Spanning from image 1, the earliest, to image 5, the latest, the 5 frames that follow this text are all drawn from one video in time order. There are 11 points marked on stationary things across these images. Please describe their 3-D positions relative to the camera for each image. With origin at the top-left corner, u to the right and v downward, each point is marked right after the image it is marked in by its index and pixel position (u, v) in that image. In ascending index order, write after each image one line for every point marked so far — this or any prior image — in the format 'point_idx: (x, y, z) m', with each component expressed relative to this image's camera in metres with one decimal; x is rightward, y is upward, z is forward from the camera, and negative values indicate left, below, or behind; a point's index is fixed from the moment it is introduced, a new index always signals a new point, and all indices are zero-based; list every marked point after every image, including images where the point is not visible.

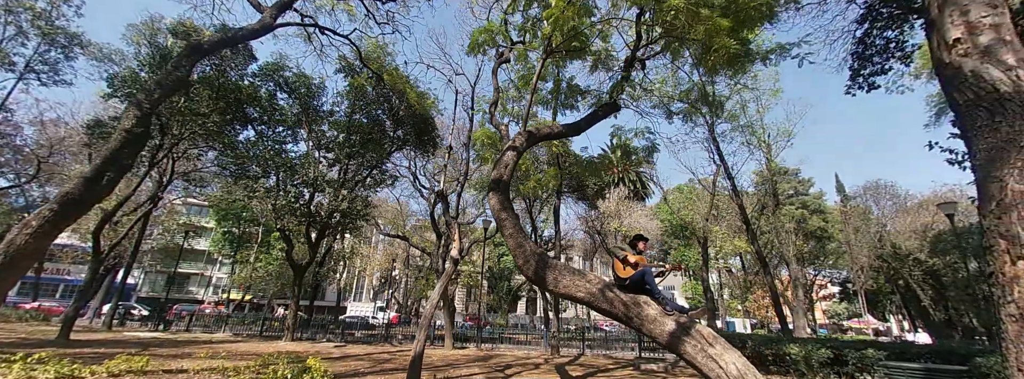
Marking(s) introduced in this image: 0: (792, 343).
0: (+6.8, -3.7, +9.5) m
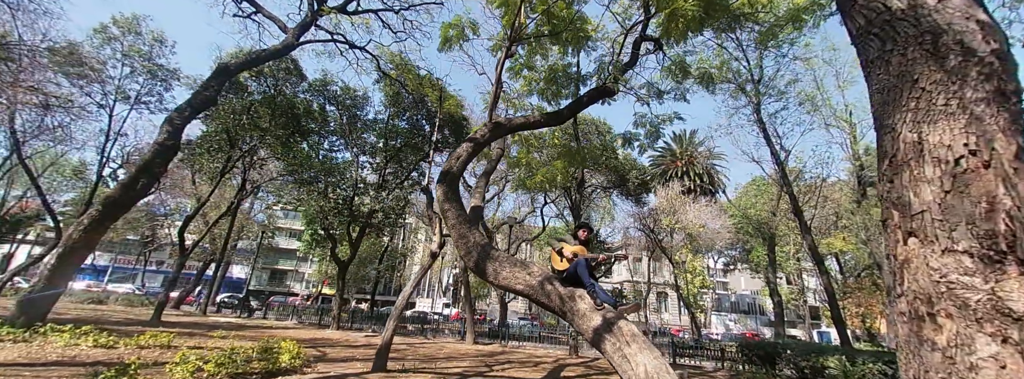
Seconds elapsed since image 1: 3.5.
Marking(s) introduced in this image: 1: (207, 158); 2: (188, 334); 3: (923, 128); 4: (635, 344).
0: (+6.6, -3.4, +7.9) m
1: (-12.9, +1.3, +16.4) m
2: (-7.8, -3.5, +9.4) m
3: (+2.1, +0.3, +2.0) m
4: (+1.3, -1.6, +4.0) m
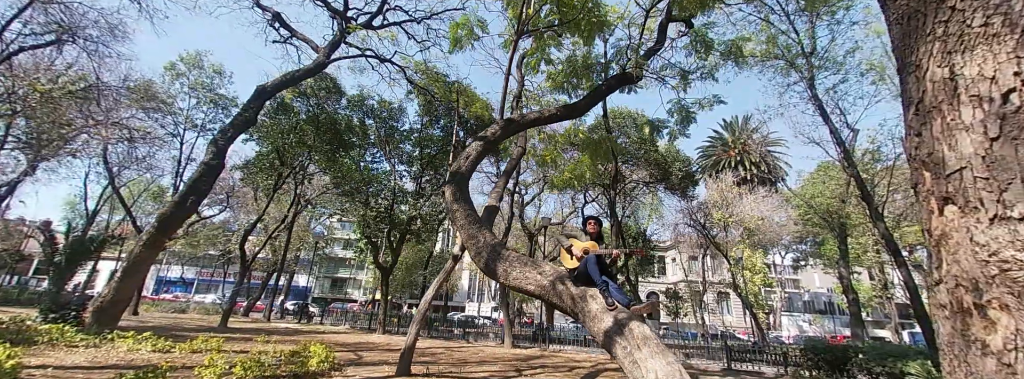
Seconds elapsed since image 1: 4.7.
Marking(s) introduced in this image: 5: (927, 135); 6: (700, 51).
0: (+7.1, -3.0, +6.8) m
1: (-11.4, +0.6, +17.6) m
2: (-7.0, -3.9, +10.0) m
3: (+1.7, +0.5, +1.5) m
4: (+1.3, -1.5, +3.6) m
5: (+1.7, +0.2, +1.6) m
6: (+3.4, +2.5, +7.0) m
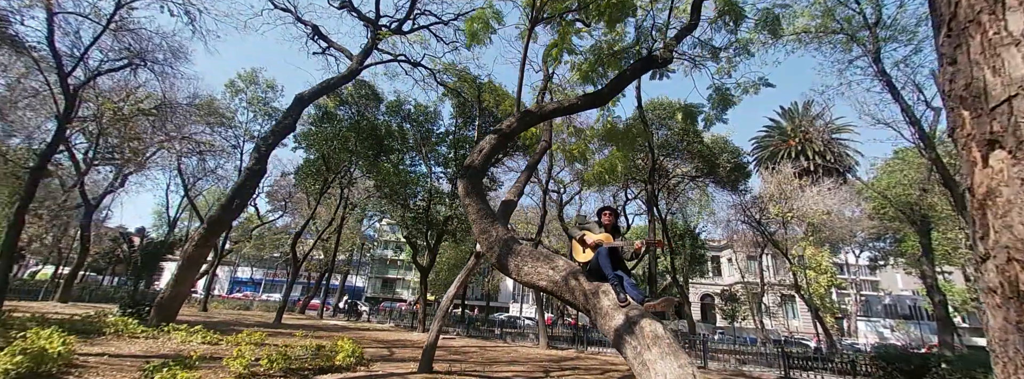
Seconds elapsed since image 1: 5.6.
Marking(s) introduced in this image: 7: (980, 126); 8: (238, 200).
0: (+7.4, -2.7, +5.7) m
1: (-9.7, +0.4, +18.7) m
2: (-6.1, -4.0, +10.6) m
3: (+1.4, +0.7, +1.1) m
4: (+1.2, -1.3, +3.2) m
5: (+1.4, +0.4, +1.2) m
6: (+3.6, +2.7, +6.4) m
7: (+1.4, +0.2, +1.2) m
8: (-5.9, -0.2, +8.5) m
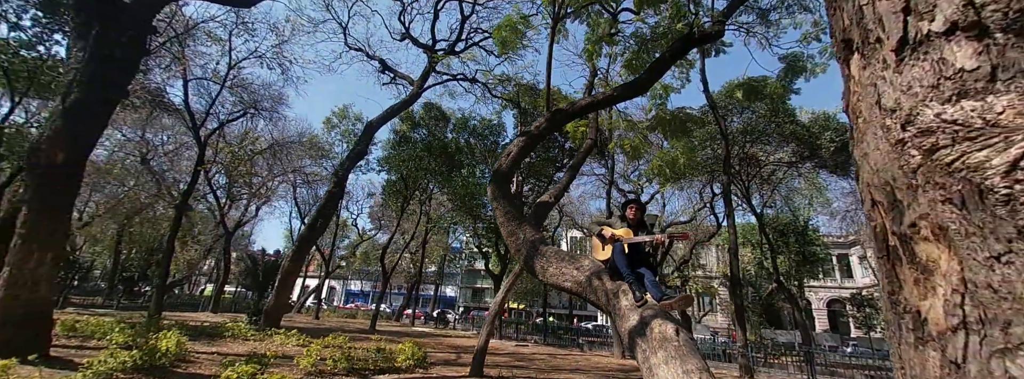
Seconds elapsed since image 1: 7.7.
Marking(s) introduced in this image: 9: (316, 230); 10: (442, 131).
0: (+7.8, -2.1, +3.8) m
1: (-6.2, -0.6, +20.4) m
2: (-4.2, -4.5, +11.6) m
3: (+0.7, +0.8, +0.8) m
4: (+1.1, -1.2, +2.8) m
5: (+0.7, +0.6, +0.9) m
6: (+3.9, +2.9, +5.5) m
7: (+0.7, +0.4, +0.8) m
8: (-4.7, -0.7, +9.6) m
9: (-4.8, -1.0, +9.5) m
10: (-3.5, +2.9, +19.0) m
